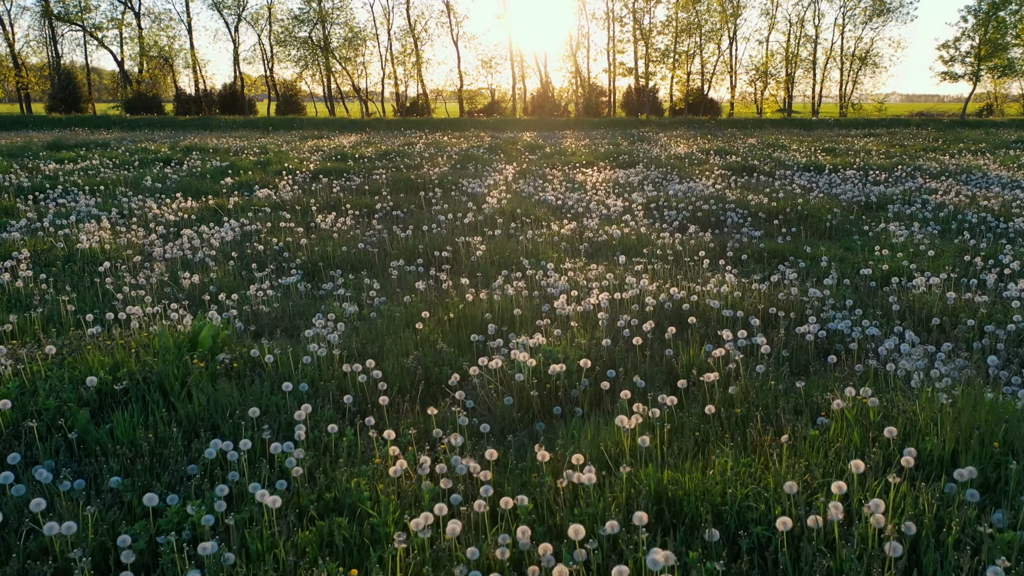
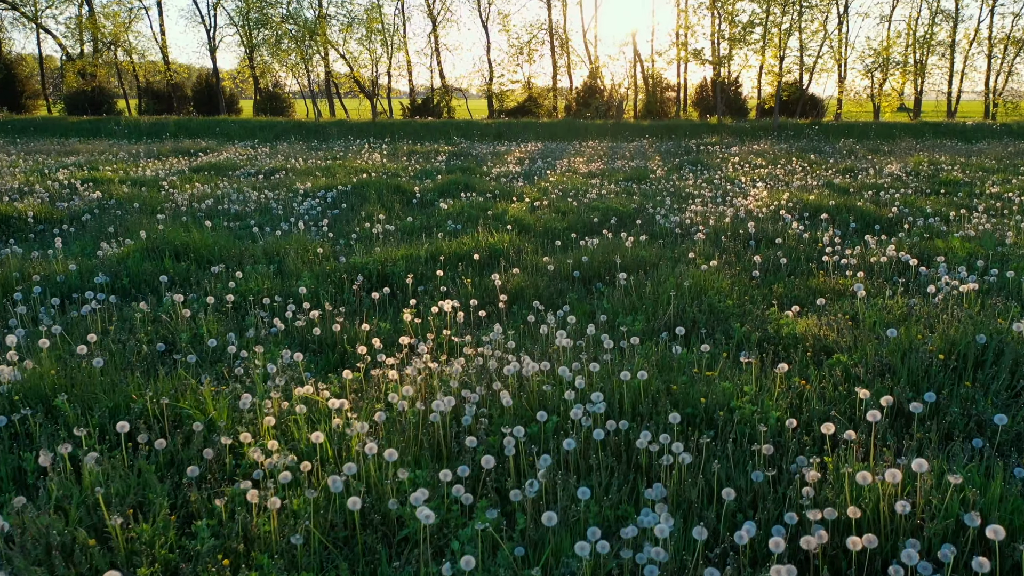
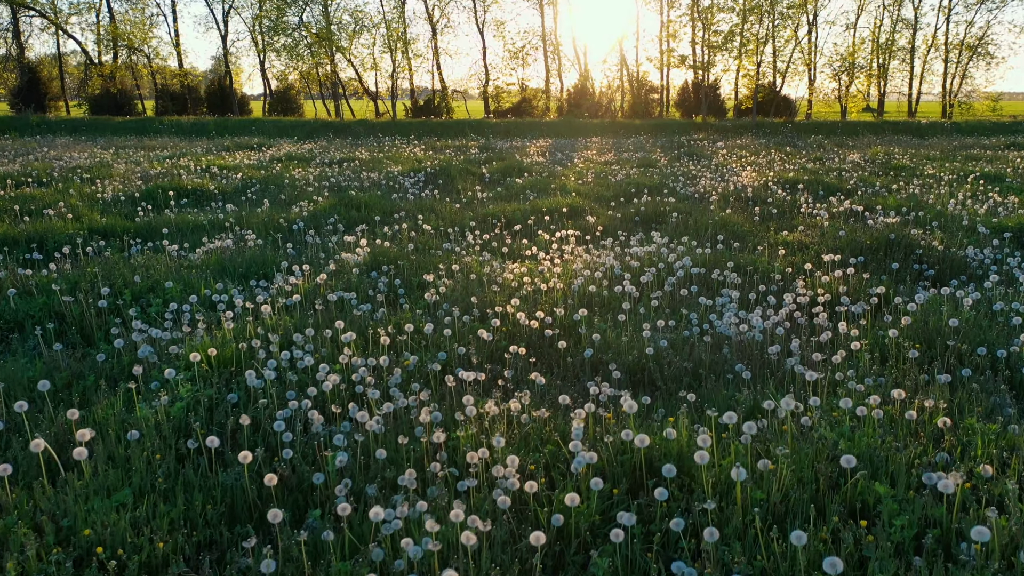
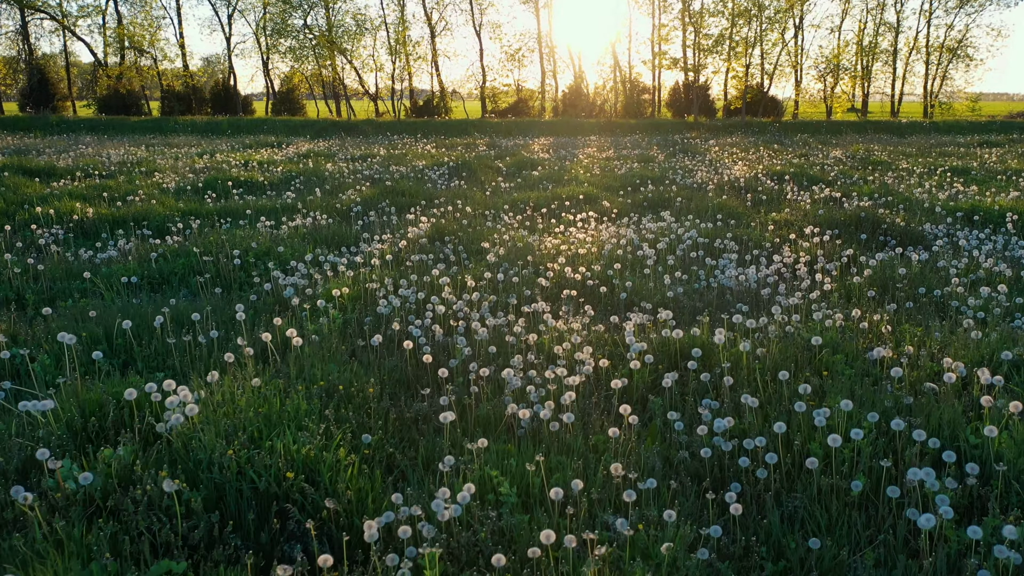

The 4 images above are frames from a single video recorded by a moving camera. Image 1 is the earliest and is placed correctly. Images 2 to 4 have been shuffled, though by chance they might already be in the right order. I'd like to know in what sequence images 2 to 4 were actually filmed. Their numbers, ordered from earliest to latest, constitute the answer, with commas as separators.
4, 3, 2
